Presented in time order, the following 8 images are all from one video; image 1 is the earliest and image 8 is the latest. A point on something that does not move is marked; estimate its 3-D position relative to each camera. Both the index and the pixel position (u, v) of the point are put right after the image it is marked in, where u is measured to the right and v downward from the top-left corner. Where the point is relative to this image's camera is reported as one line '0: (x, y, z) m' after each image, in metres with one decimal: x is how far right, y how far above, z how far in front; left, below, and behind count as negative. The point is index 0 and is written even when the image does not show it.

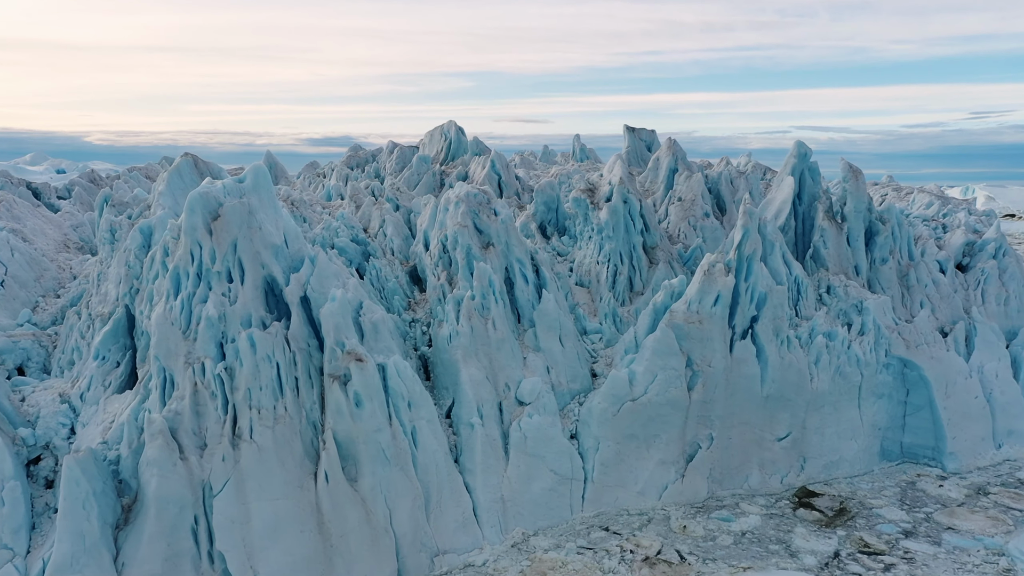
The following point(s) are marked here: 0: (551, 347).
0: (+0.6, -0.9, +17.9) m
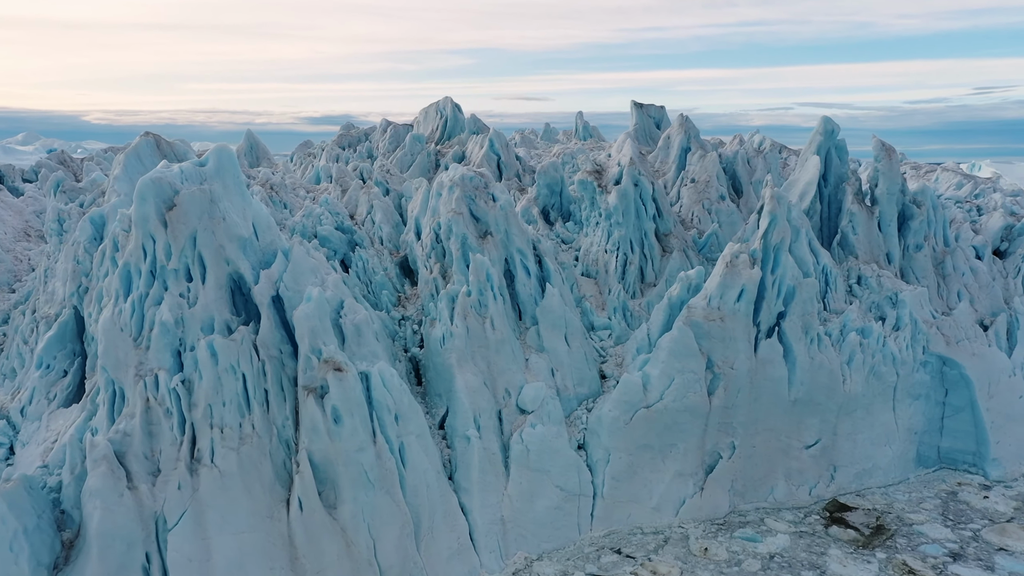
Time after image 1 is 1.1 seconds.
0: (+0.6, -0.8, +16.1) m
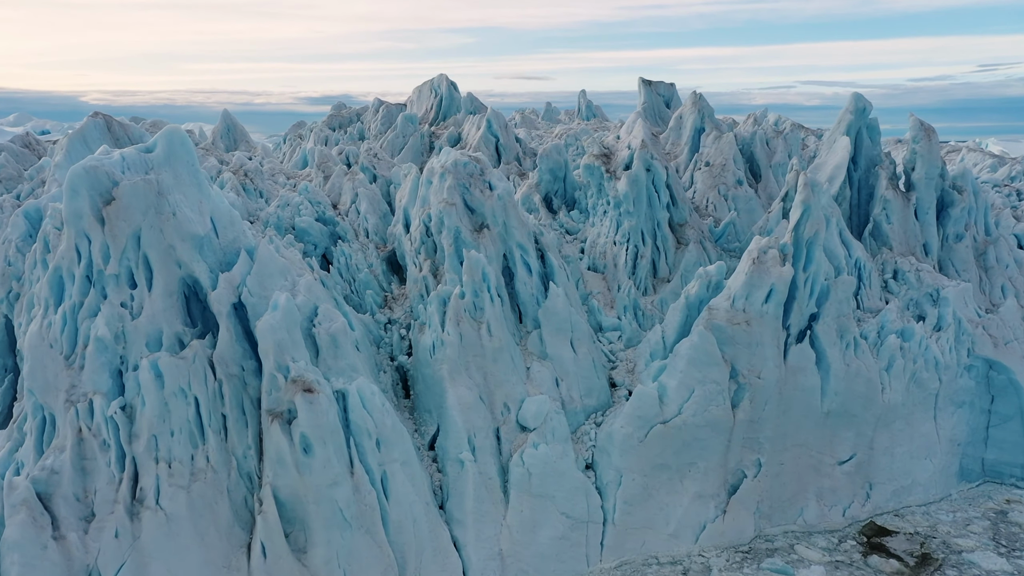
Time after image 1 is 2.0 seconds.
0: (+0.6, -0.8, +14.4) m
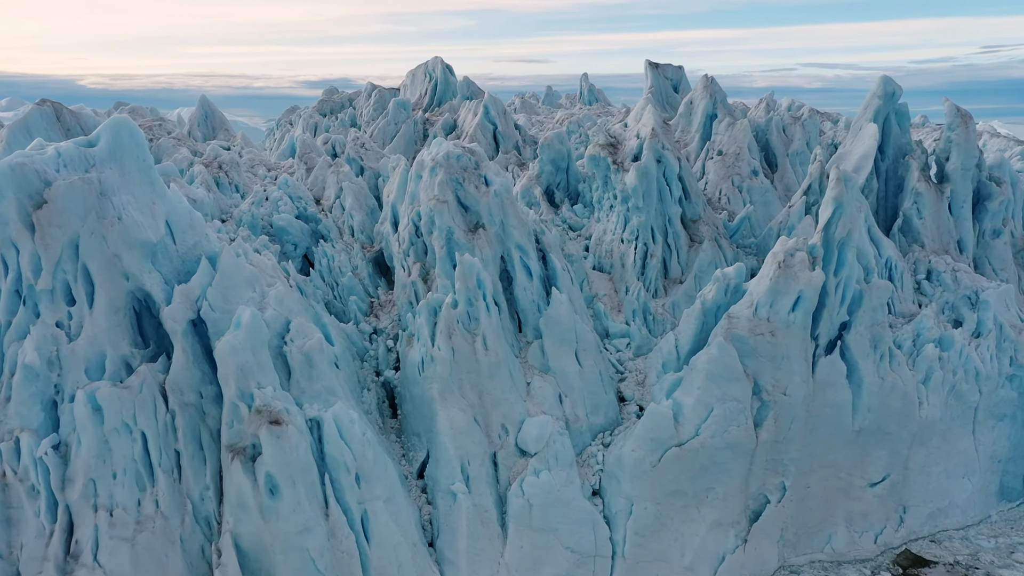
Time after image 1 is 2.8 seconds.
0: (+0.6, -0.9, +13.0) m
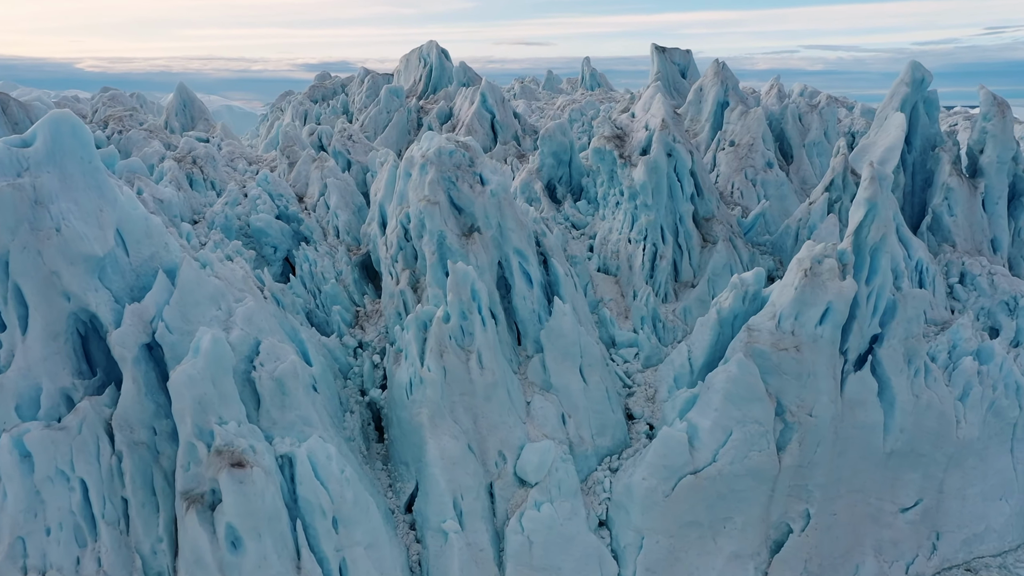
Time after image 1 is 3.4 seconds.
0: (+0.6, -1.0, +11.8) m
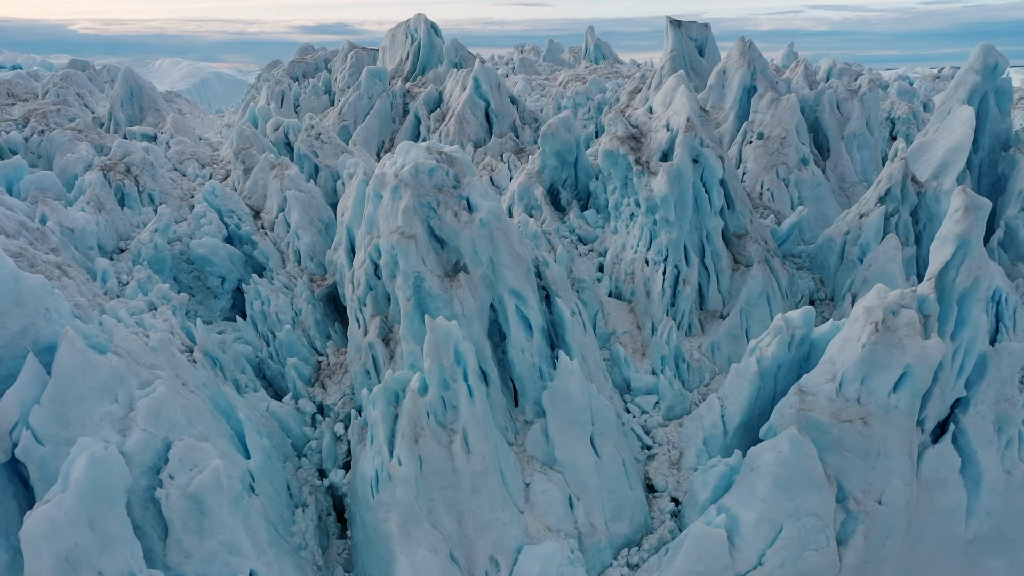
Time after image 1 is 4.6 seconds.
0: (+0.5, -1.4, +9.5) m
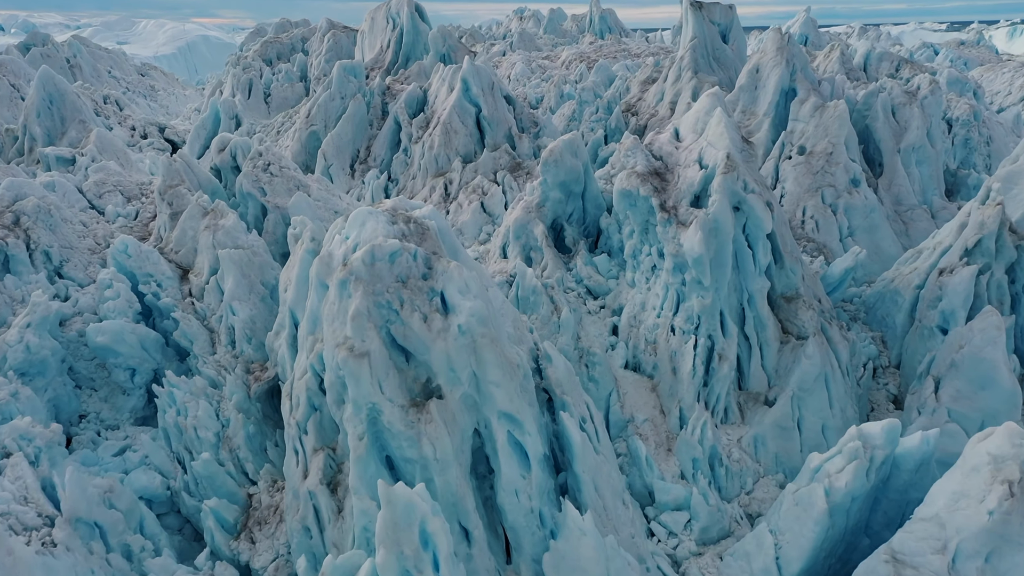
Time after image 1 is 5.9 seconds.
0: (+0.5, -2.3, +7.0) m
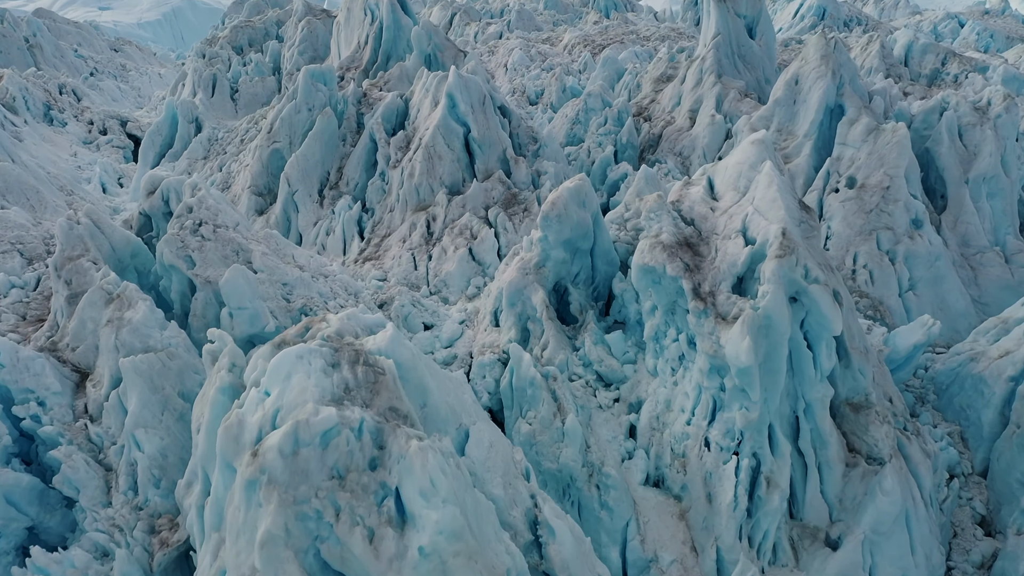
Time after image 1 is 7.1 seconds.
0: (+0.4, -3.1, +4.9) m
